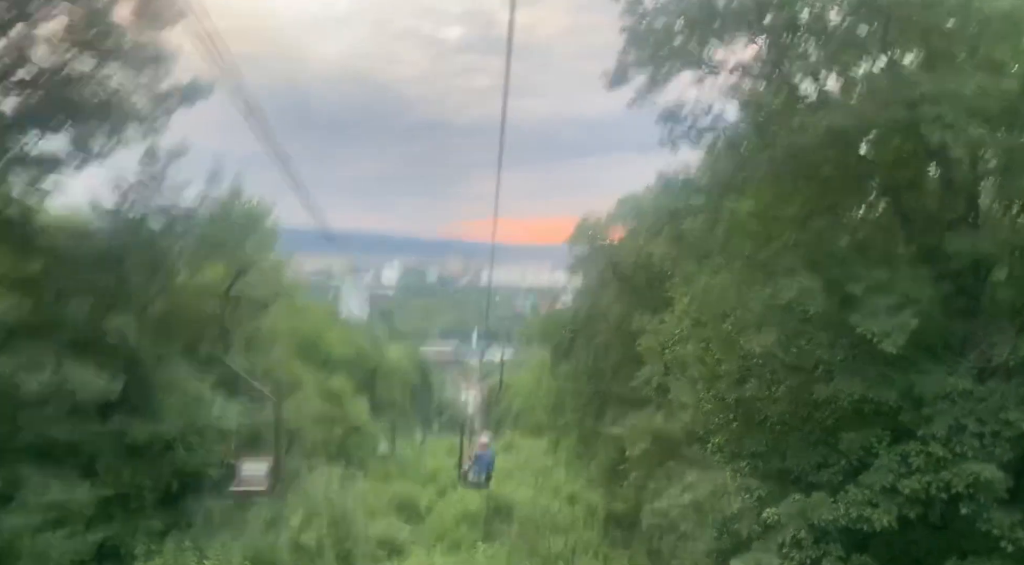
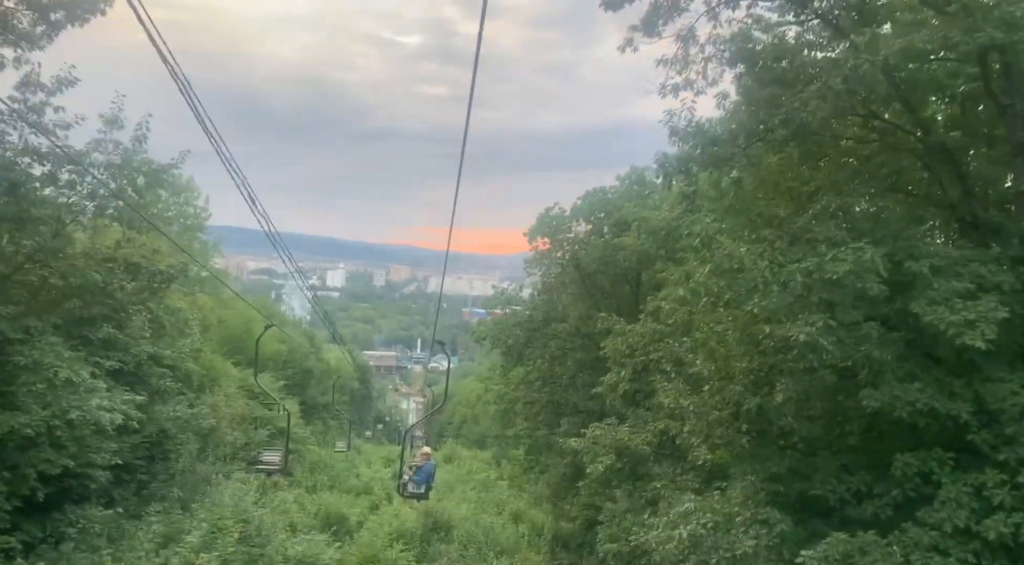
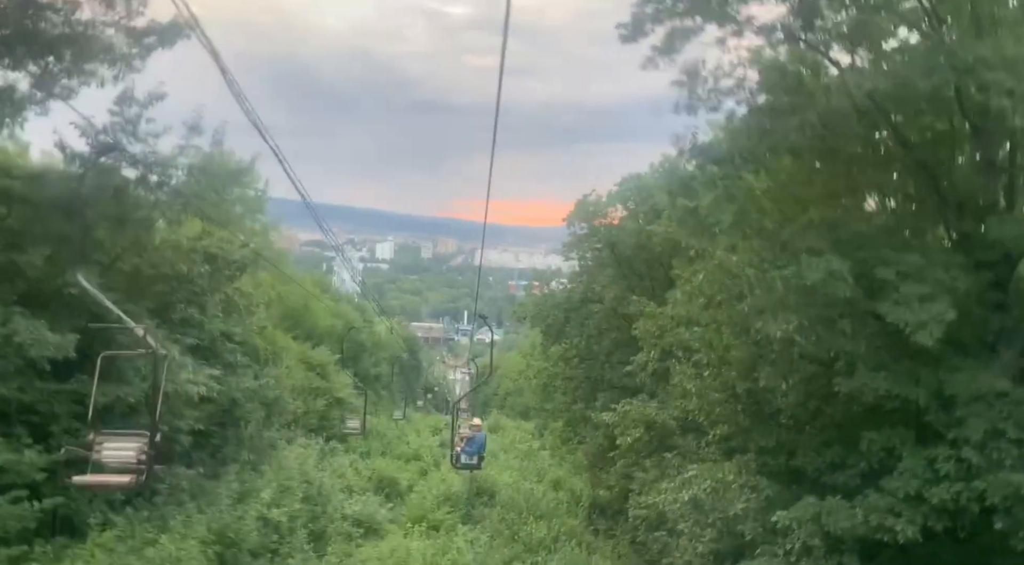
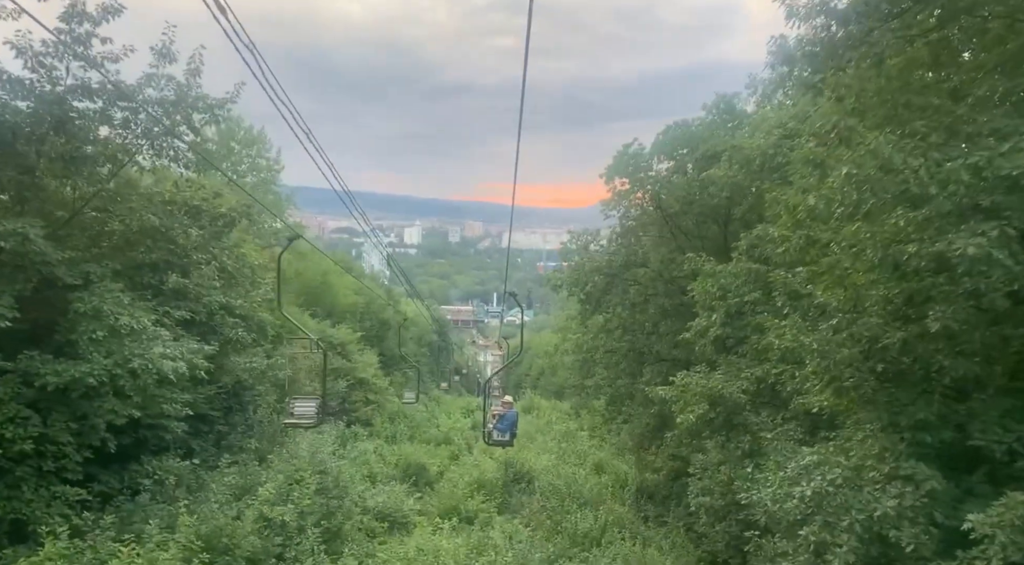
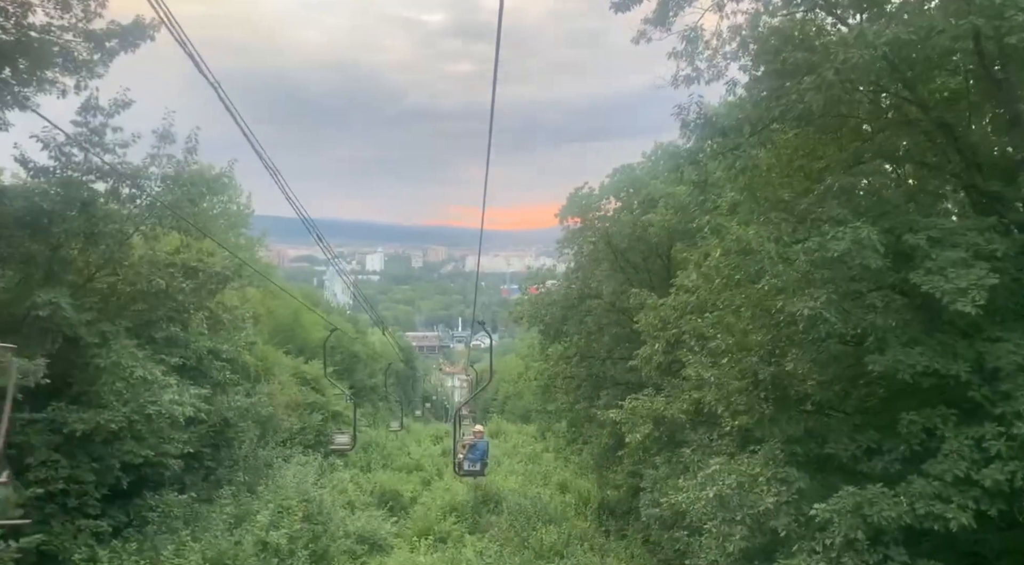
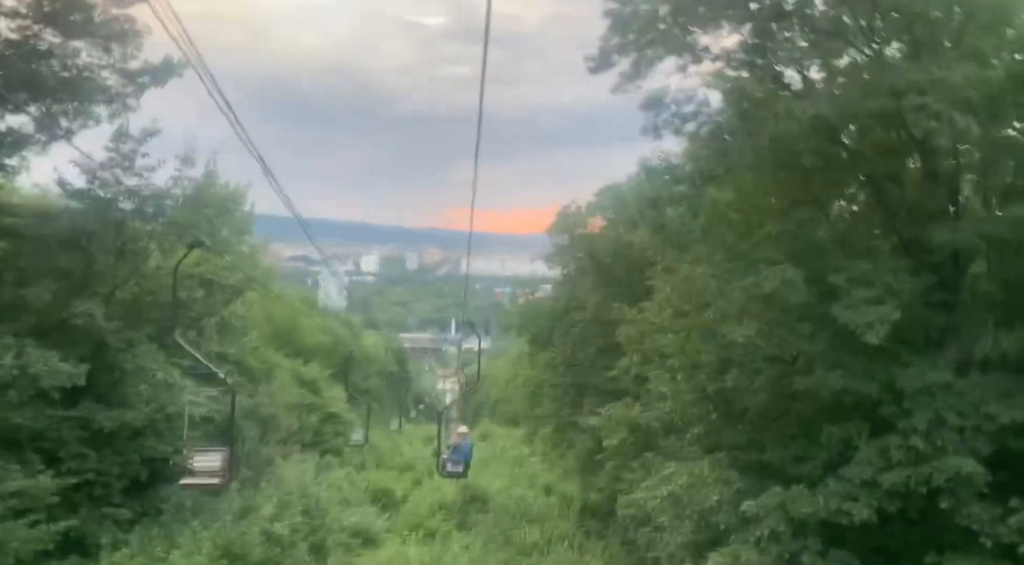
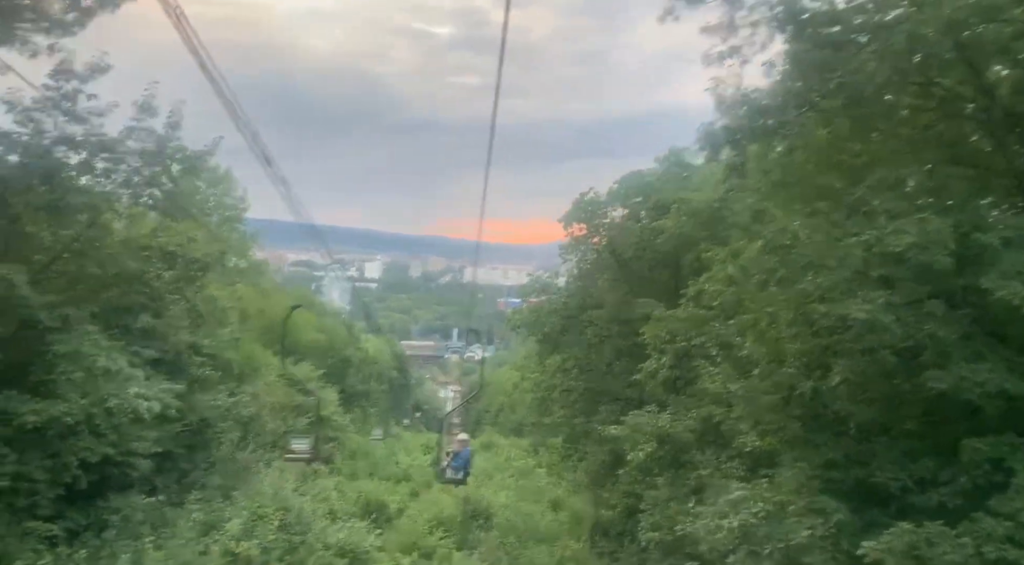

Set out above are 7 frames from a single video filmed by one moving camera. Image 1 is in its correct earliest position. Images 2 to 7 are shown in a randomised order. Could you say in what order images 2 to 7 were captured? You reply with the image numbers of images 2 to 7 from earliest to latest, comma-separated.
6, 3, 5, 2, 7, 4
